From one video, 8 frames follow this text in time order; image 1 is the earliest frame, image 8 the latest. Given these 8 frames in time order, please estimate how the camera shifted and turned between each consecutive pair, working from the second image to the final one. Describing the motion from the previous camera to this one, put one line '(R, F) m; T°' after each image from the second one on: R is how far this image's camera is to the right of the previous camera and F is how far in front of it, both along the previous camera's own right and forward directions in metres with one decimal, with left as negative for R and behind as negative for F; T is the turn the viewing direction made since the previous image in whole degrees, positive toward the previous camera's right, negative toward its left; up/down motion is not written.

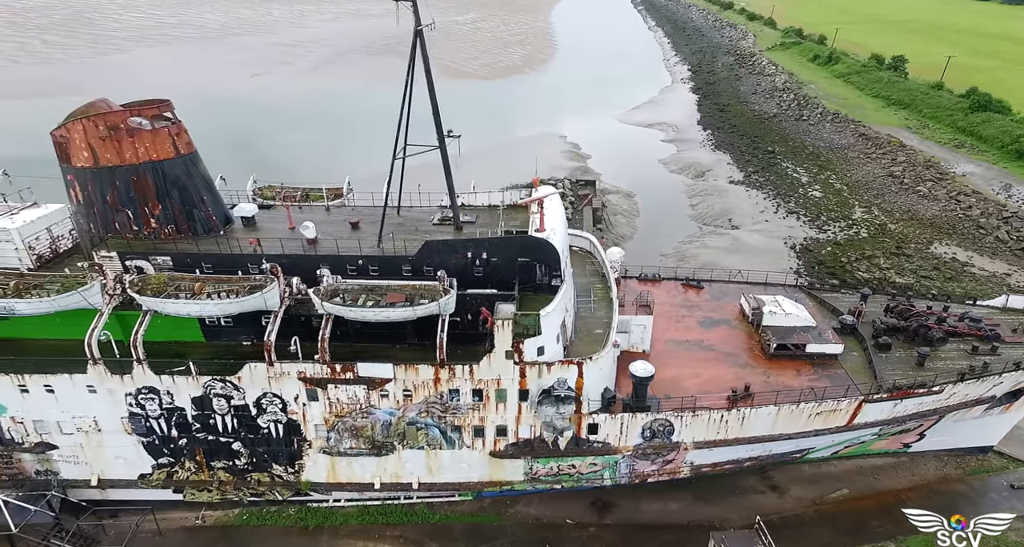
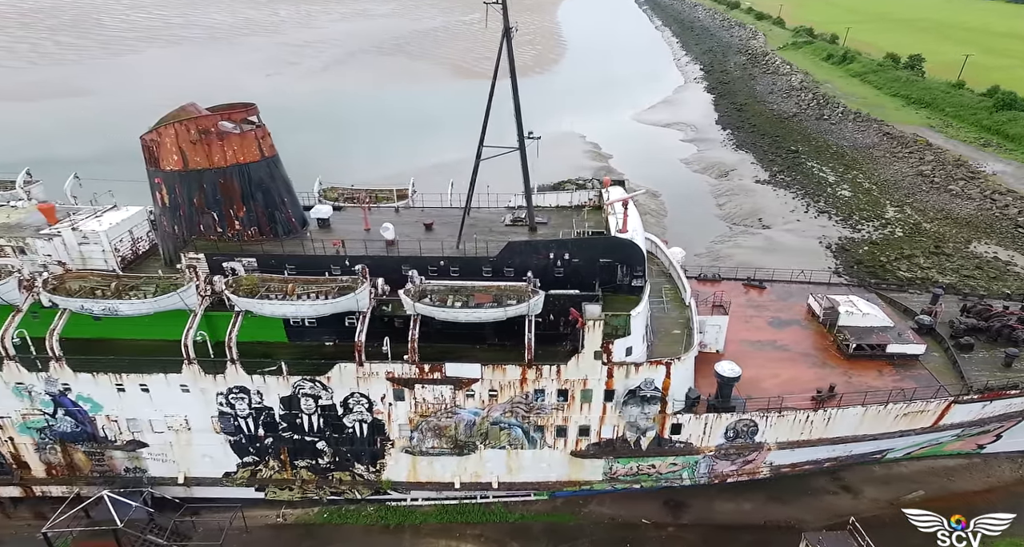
(-1.7, -0.1) m; -1°
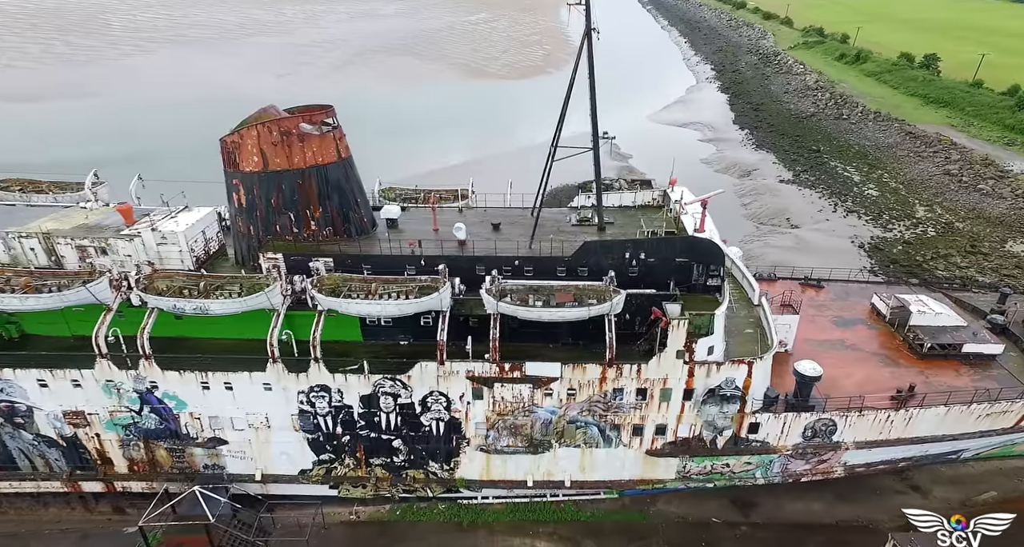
(-1.6, -0.1) m; -1°
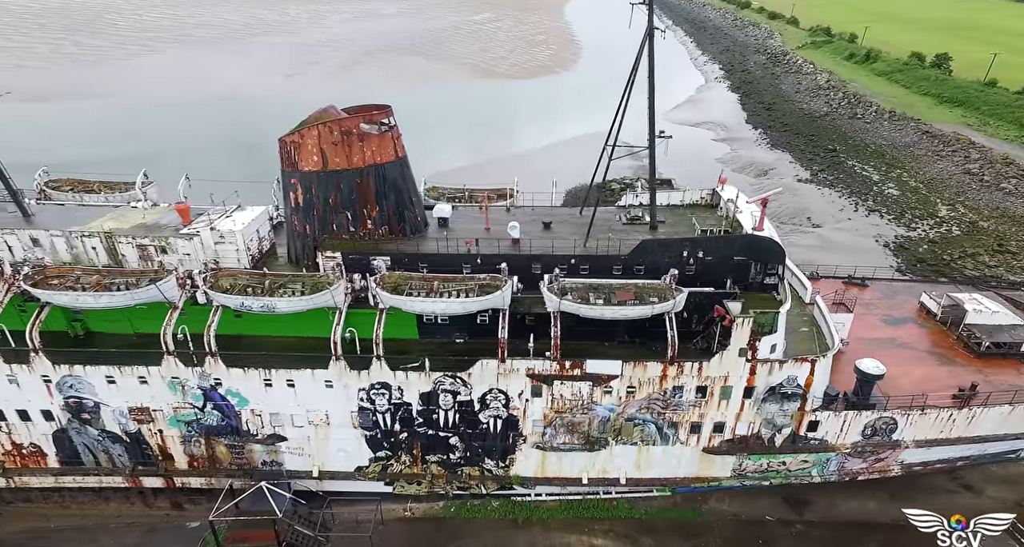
(-1.3, -0.1) m; -1°
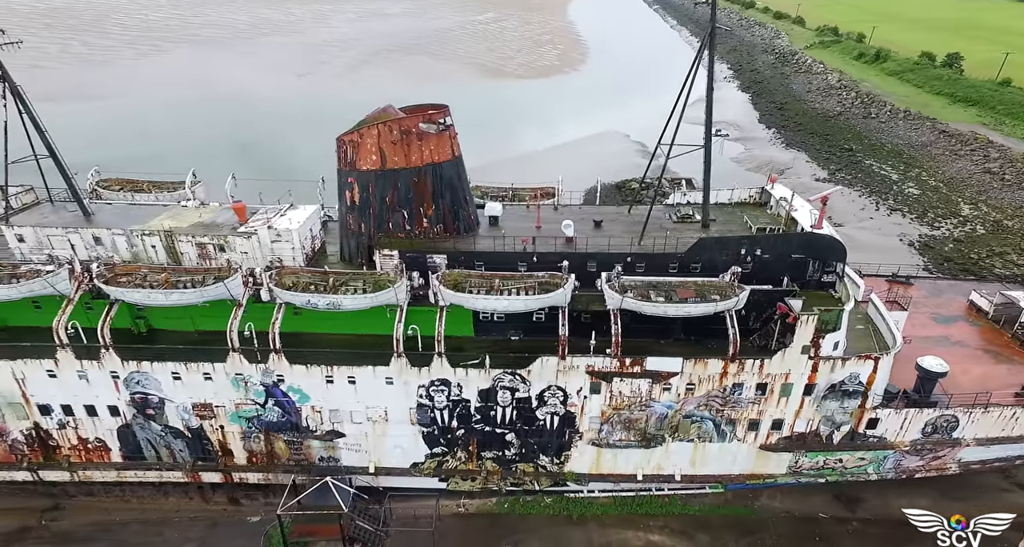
(-1.3, -0.1) m; -1°
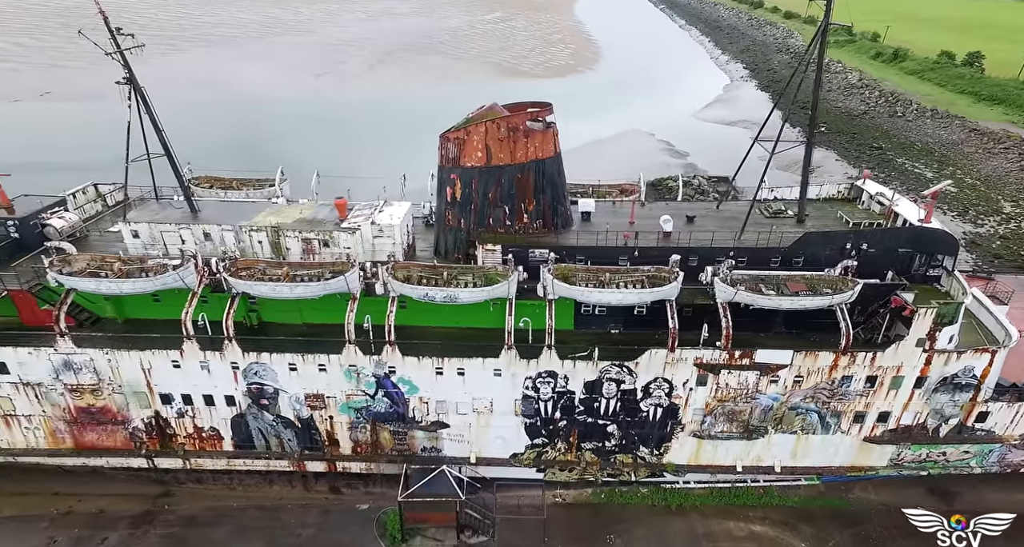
(-2.4, -0.3) m; -1°
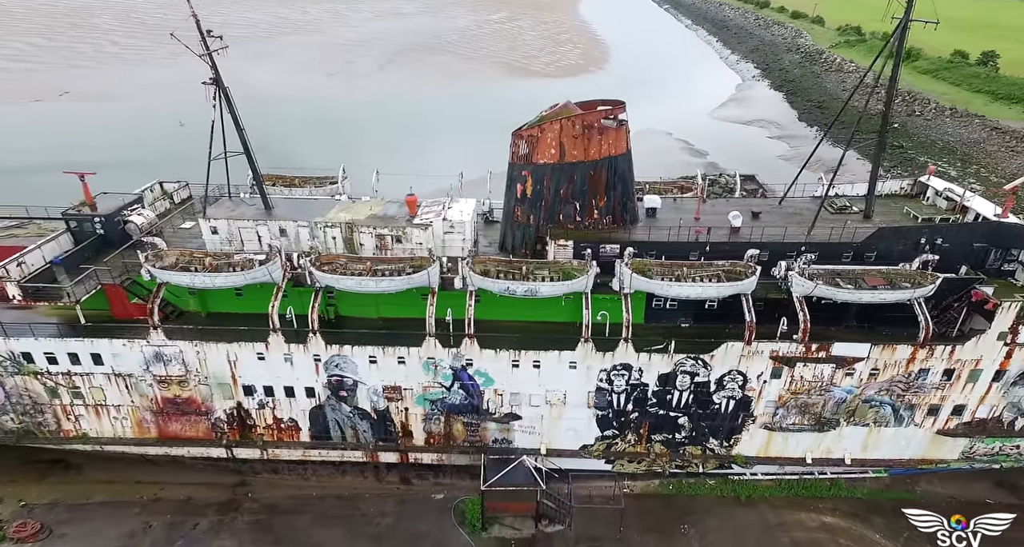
(-1.7, -0.3) m; -1°
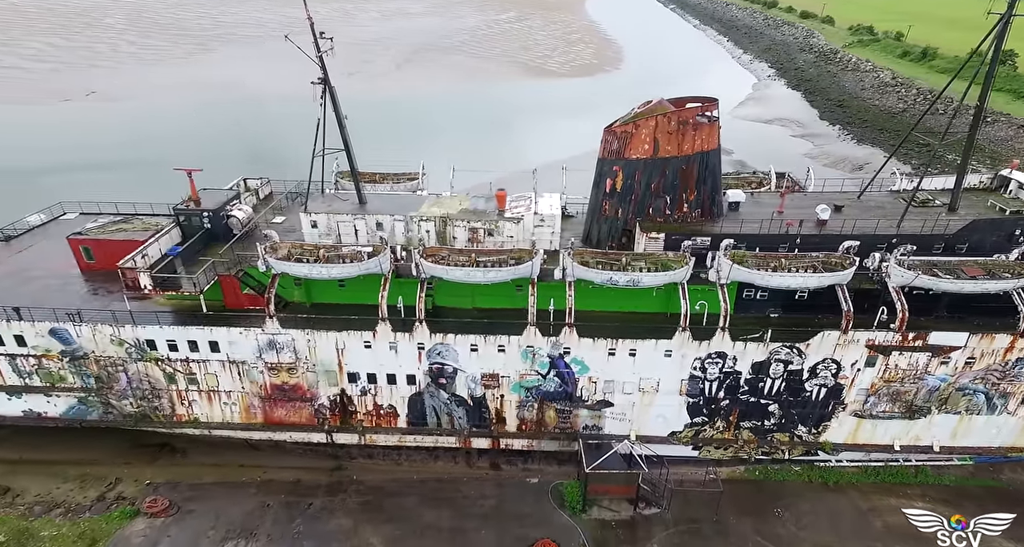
(-2.3, -0.5) m; -1°
